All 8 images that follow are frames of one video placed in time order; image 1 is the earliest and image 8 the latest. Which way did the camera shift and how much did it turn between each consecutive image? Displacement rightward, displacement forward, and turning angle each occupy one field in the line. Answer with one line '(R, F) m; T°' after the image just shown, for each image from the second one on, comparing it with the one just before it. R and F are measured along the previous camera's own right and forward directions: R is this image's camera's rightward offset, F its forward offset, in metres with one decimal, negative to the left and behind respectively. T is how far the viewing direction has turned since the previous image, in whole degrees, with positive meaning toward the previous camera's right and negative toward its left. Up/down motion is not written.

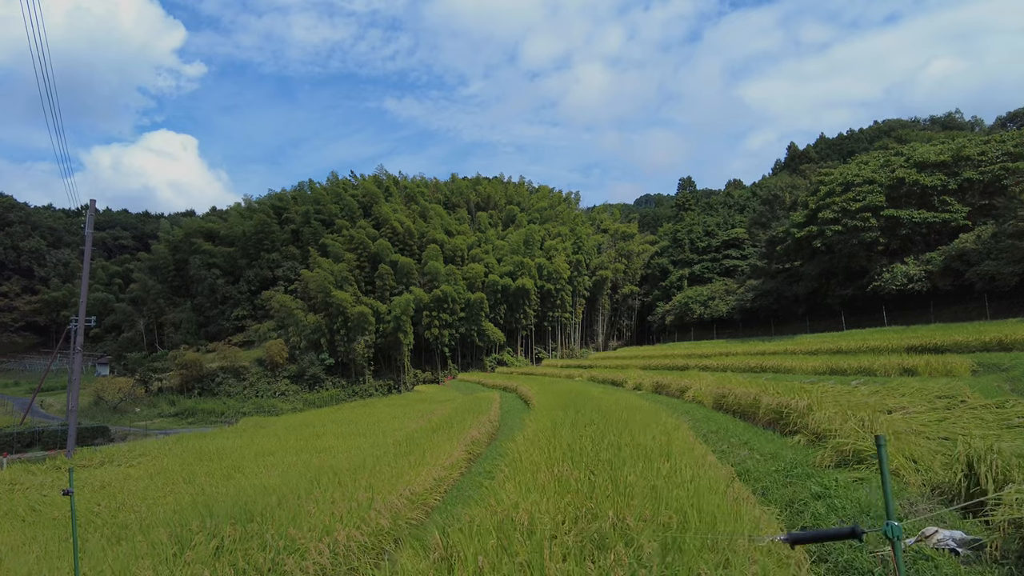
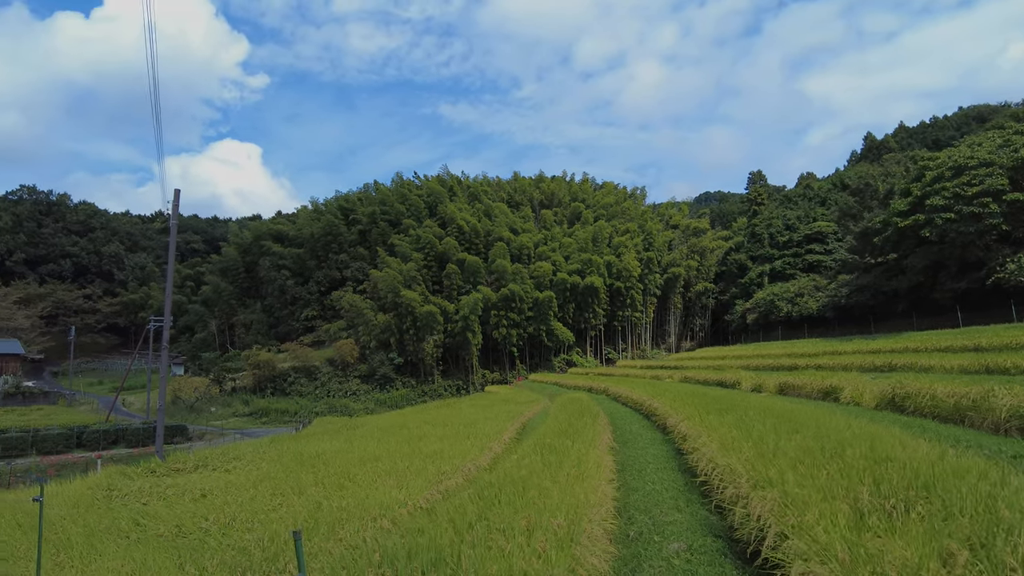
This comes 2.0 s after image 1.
(-0.8, +0.9) m; -5°
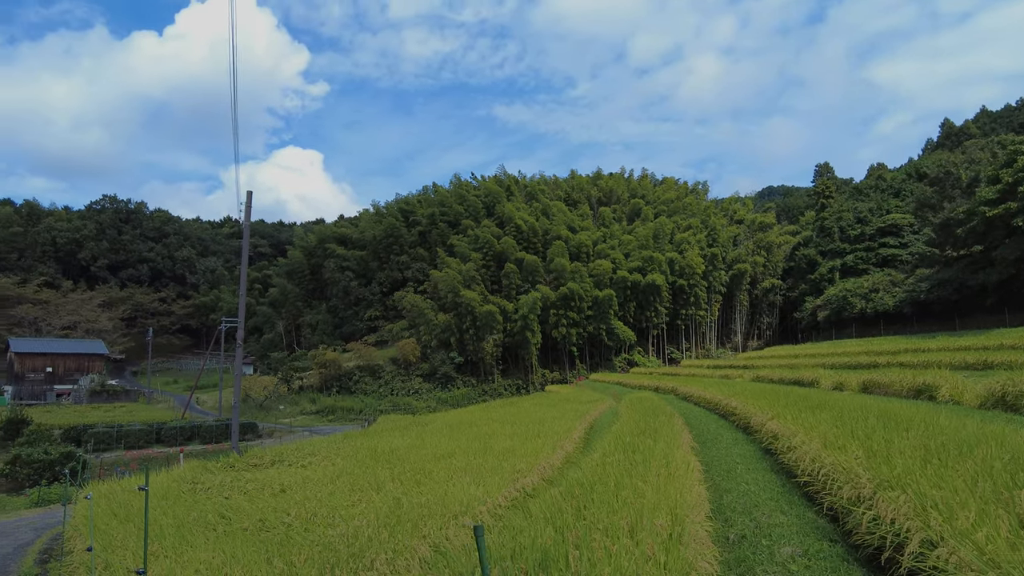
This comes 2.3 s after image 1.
(-0.2, +0.1) m; -5°
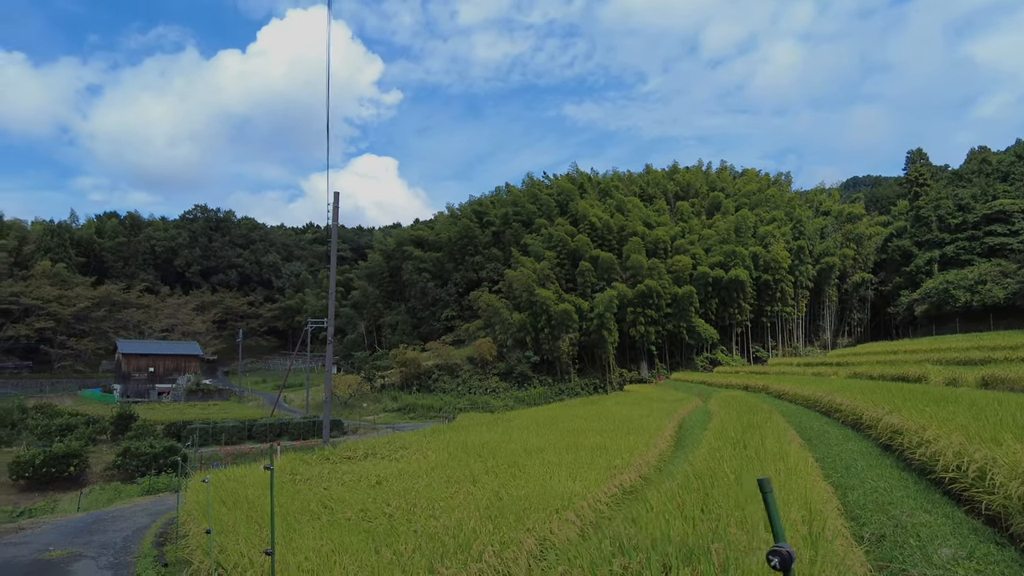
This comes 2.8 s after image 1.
(-0.2, +0.1) m; -6°
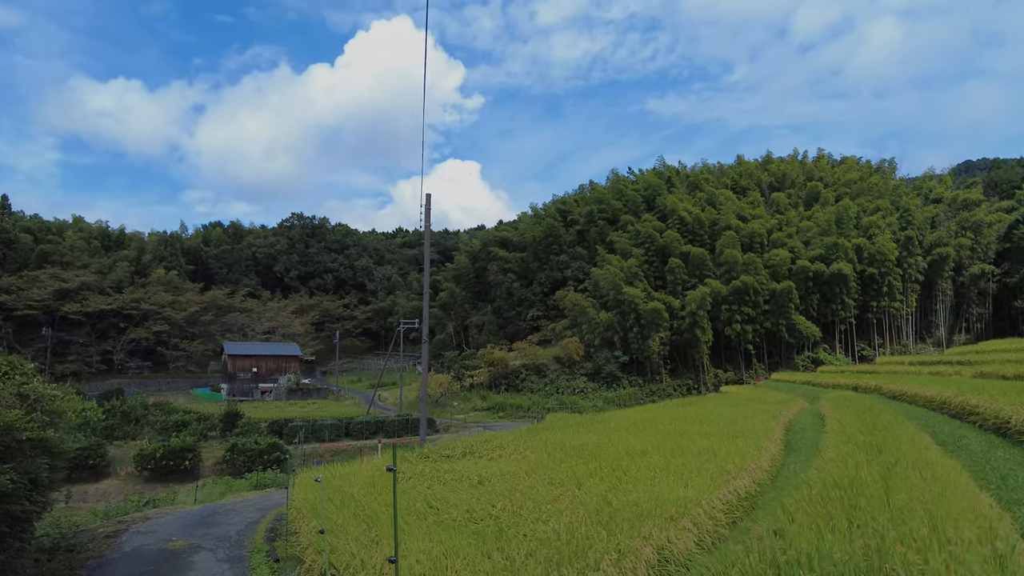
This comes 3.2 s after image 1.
(-0.1, +0.2) m; -7°
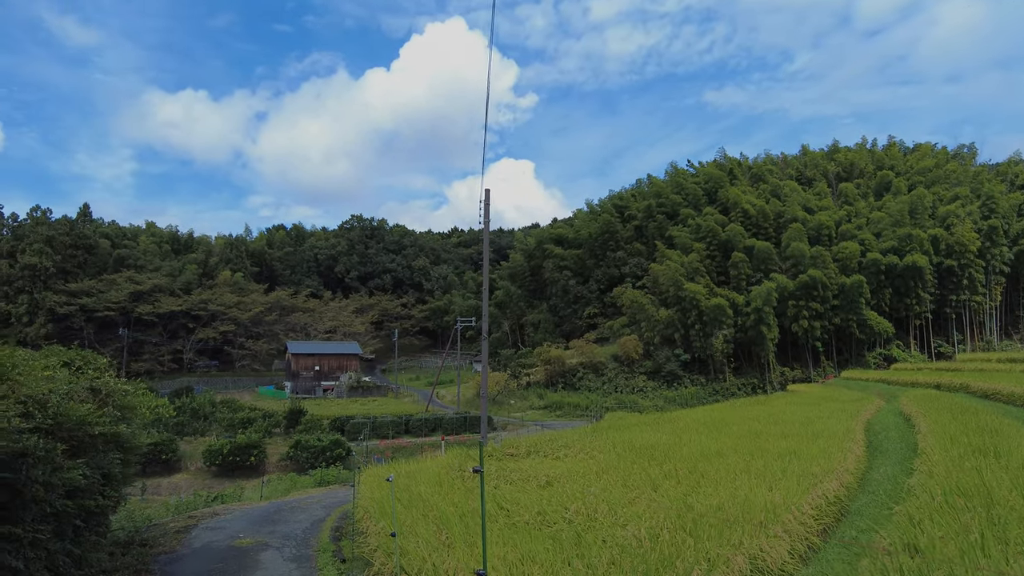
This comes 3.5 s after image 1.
(-0.1, +0.2) m; -5°
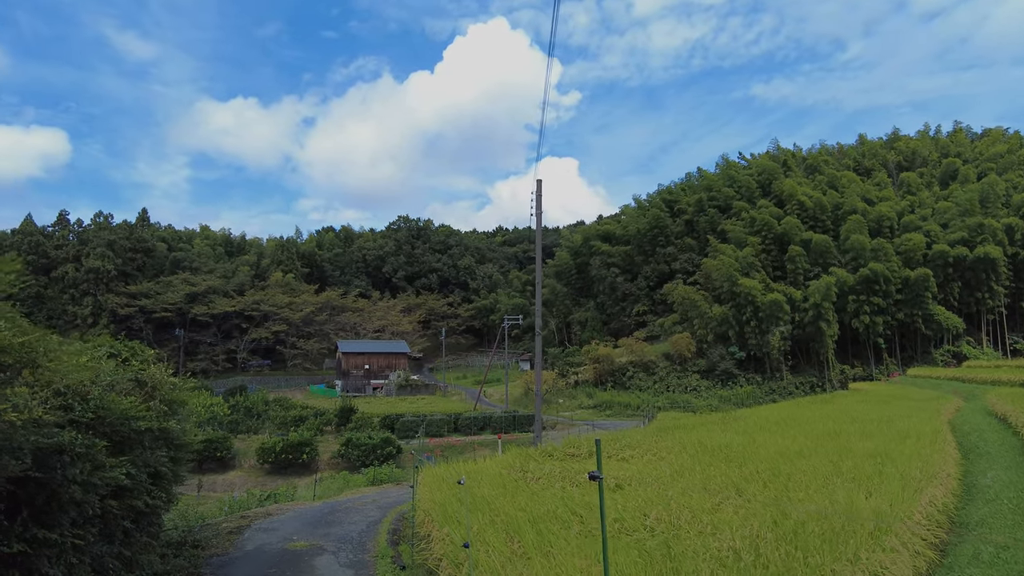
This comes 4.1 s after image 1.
(-0.1, +0.3) m; -4°
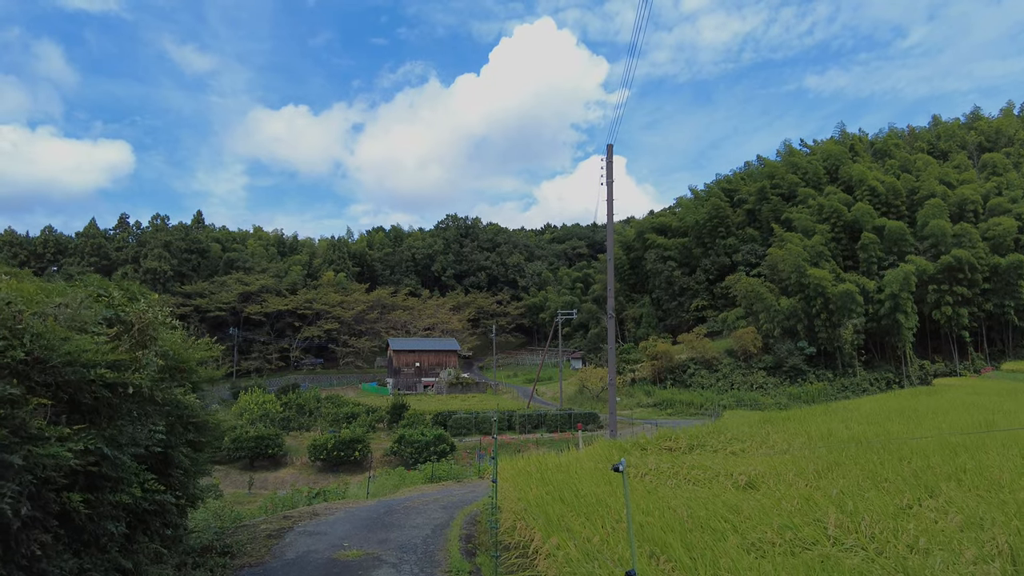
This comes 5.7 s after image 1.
(-0.3, +0.9) m; -4°
